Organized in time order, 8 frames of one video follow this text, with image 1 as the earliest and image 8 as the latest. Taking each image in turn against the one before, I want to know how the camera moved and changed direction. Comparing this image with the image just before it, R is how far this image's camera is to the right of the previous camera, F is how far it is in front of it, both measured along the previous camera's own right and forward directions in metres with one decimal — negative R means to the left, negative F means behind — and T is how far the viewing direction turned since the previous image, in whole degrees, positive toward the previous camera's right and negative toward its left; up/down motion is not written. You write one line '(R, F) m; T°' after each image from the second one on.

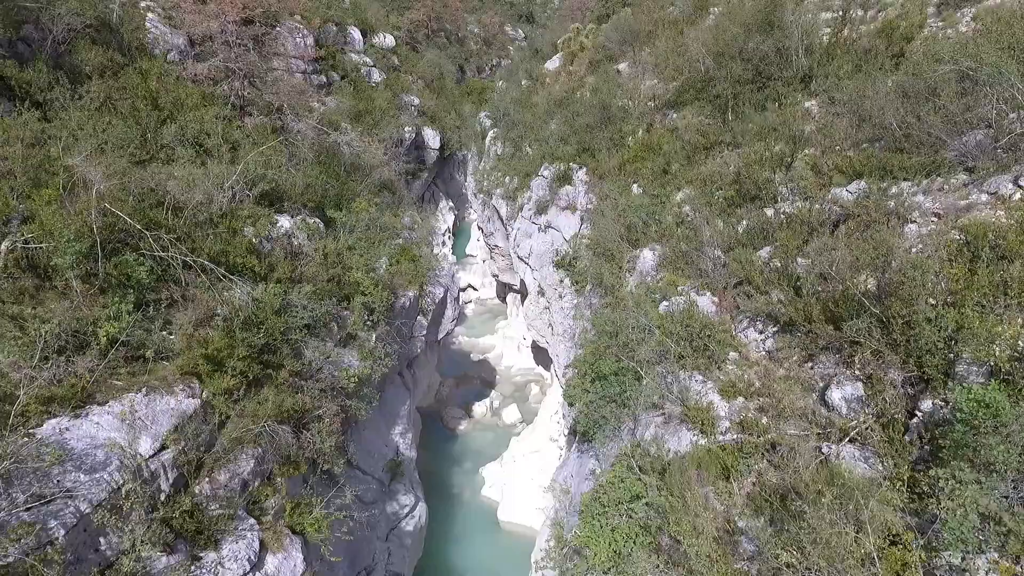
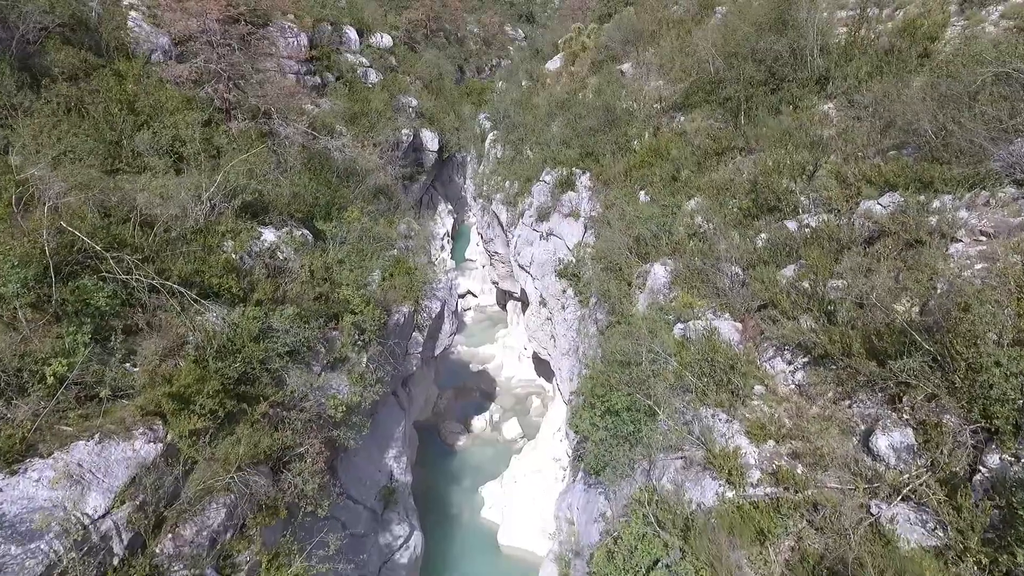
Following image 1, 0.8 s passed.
(0.0, +0.6) m; 0°
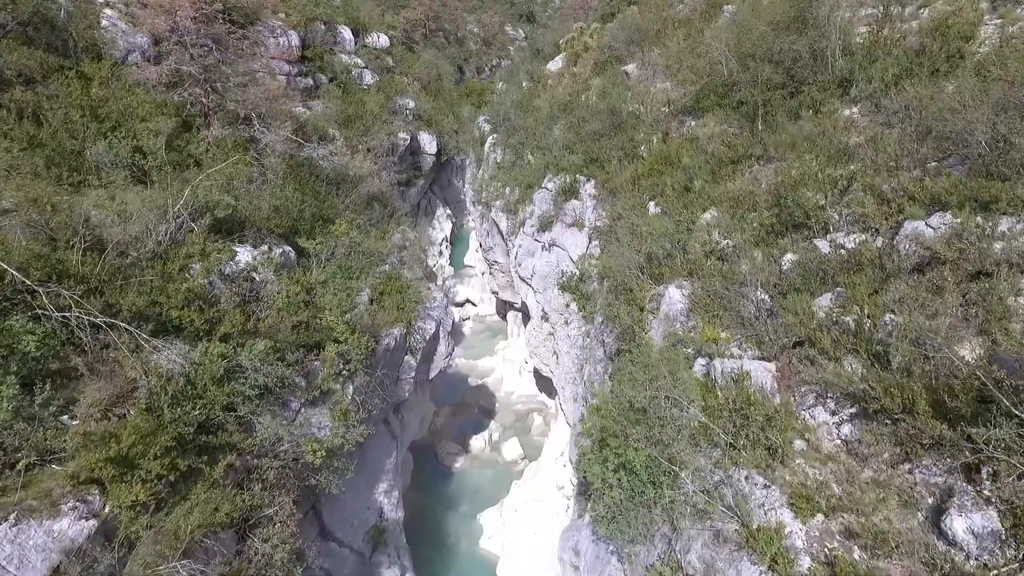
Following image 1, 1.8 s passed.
(0.0, +0.8) m; 0°
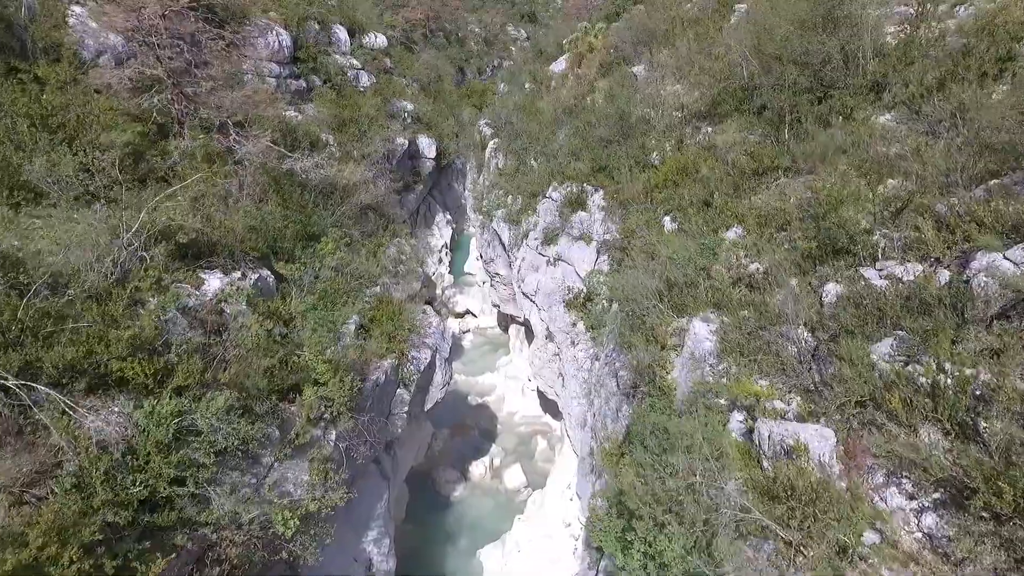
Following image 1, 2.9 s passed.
(0.0, +0.9) m; 0°
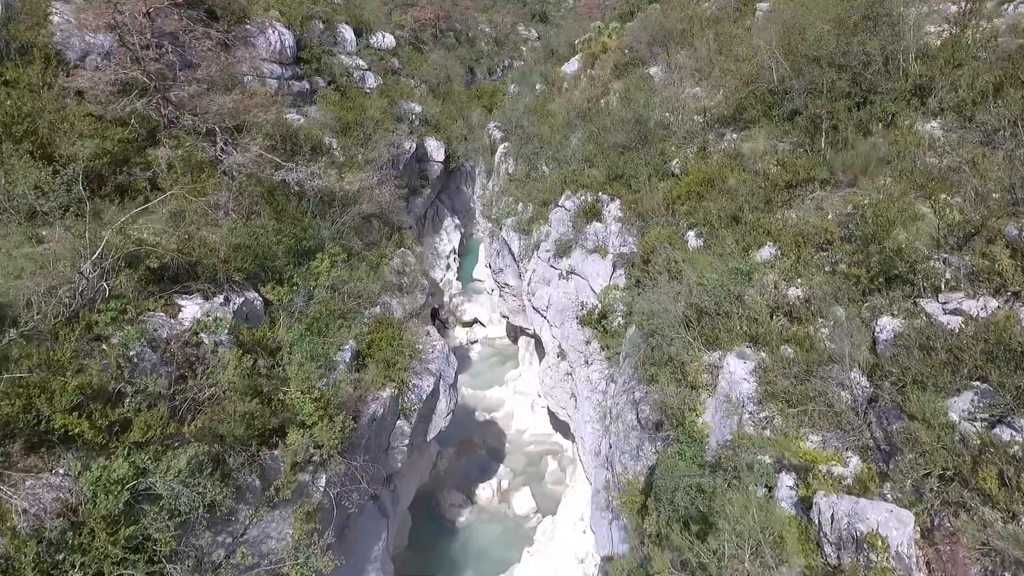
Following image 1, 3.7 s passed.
(0.0, +0.7) m; -1°
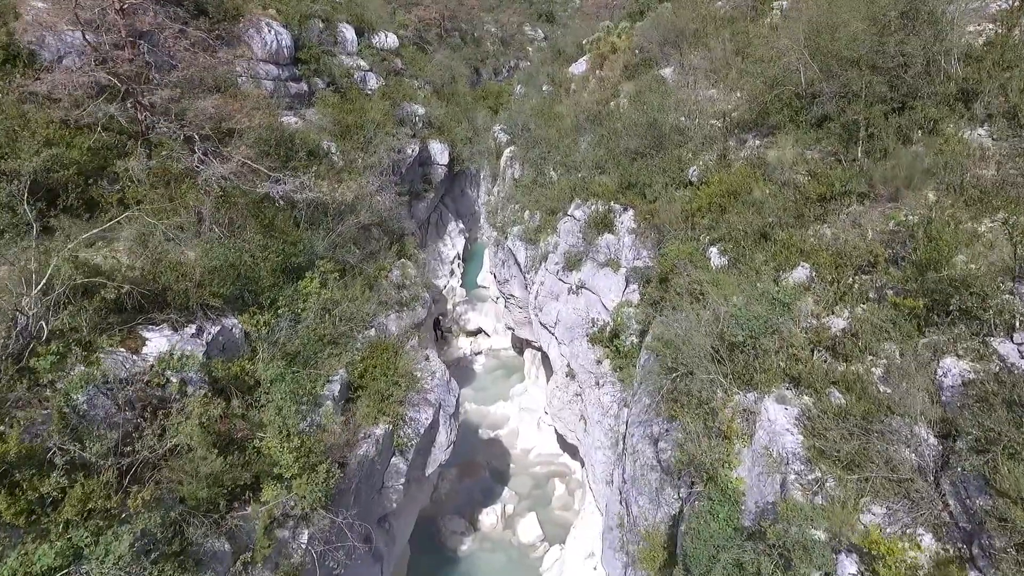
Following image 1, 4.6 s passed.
(0.0, +0.7) m; 0°
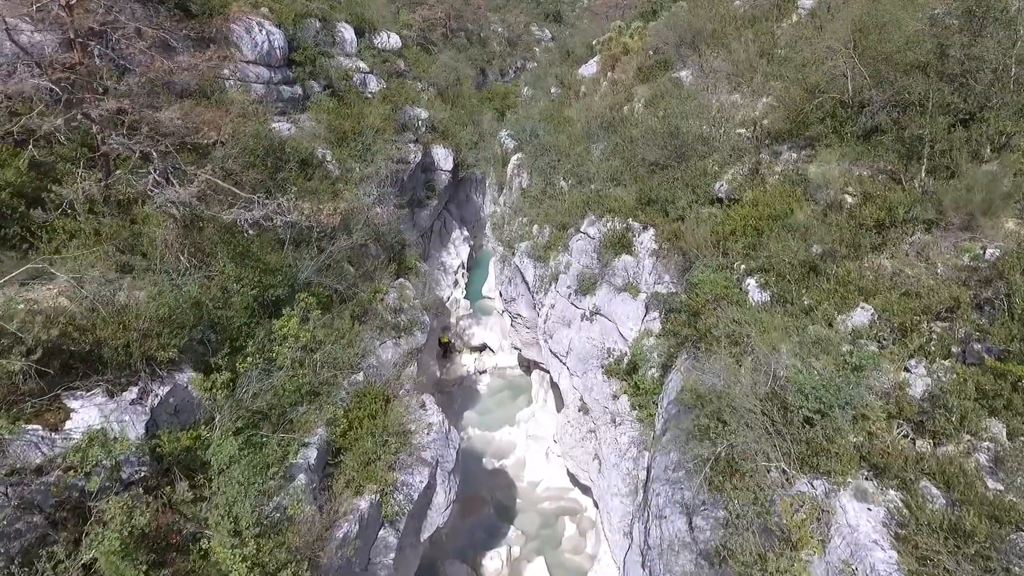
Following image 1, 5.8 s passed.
(0.0, +1.0) m; 0°
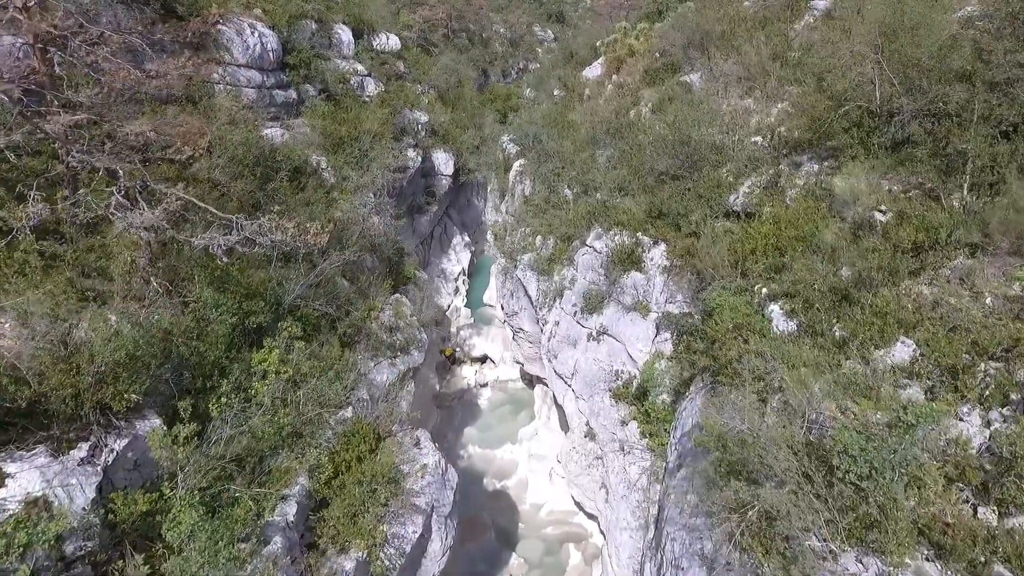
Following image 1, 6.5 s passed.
(0.0, +0.6) m; 0°
